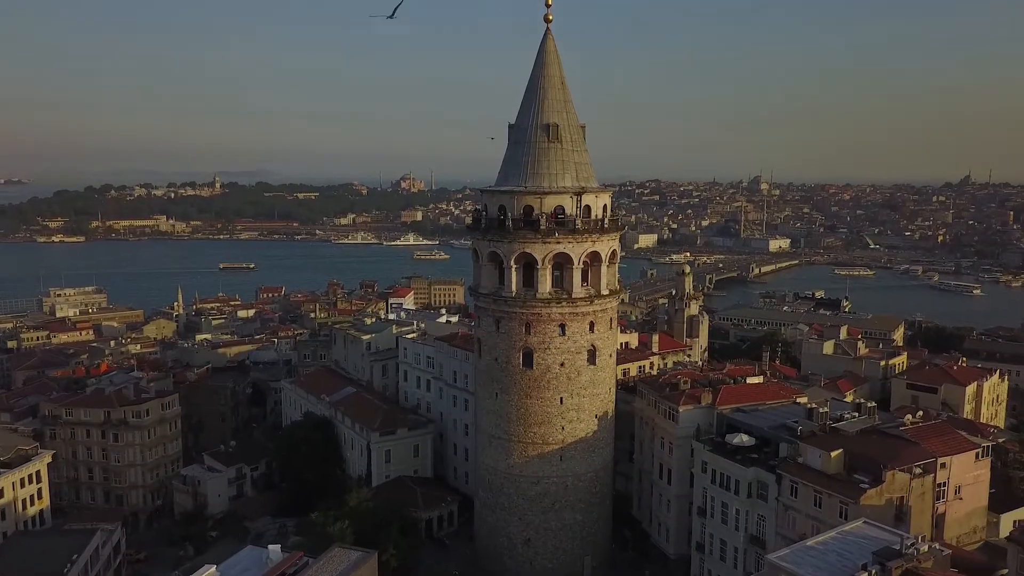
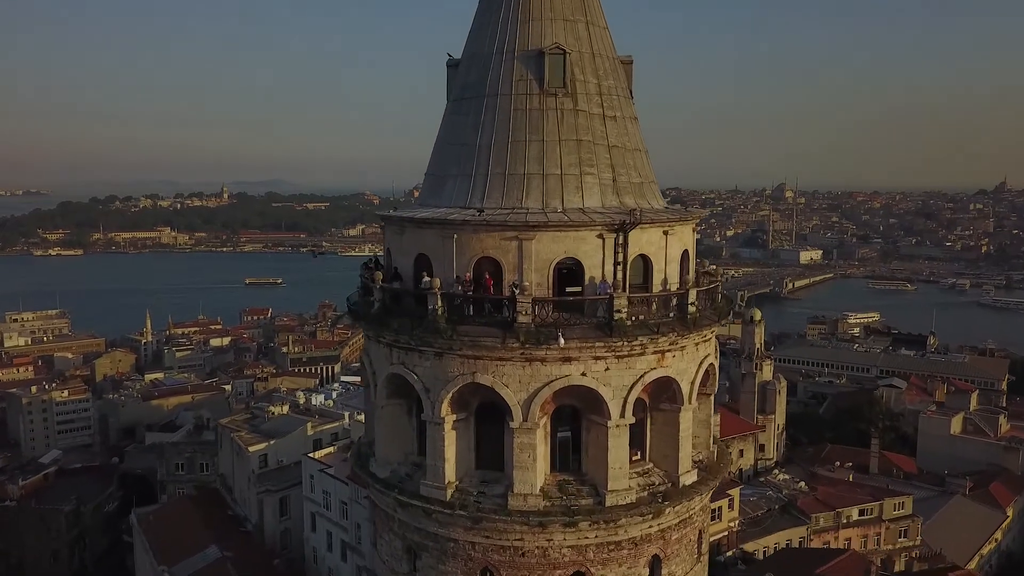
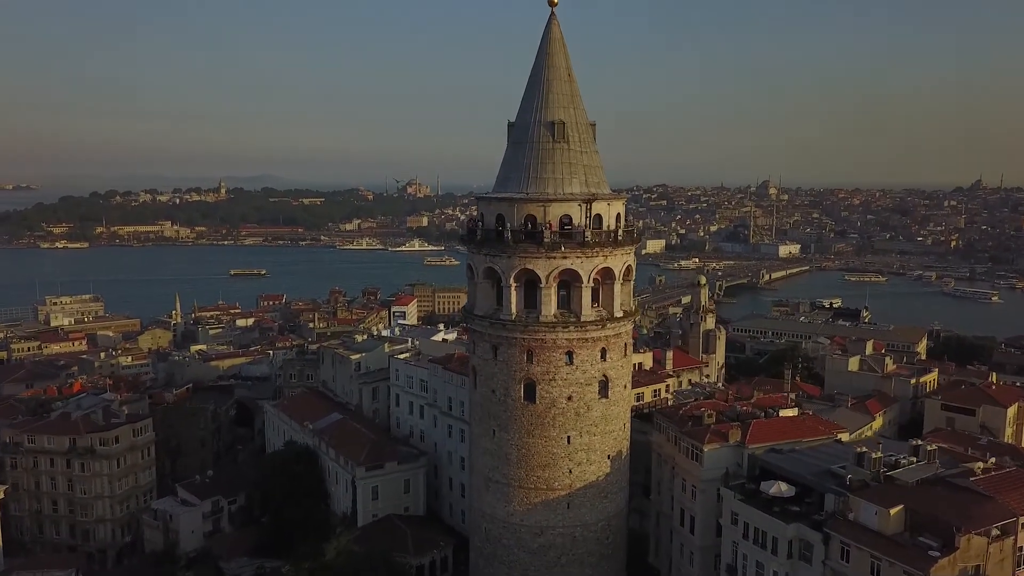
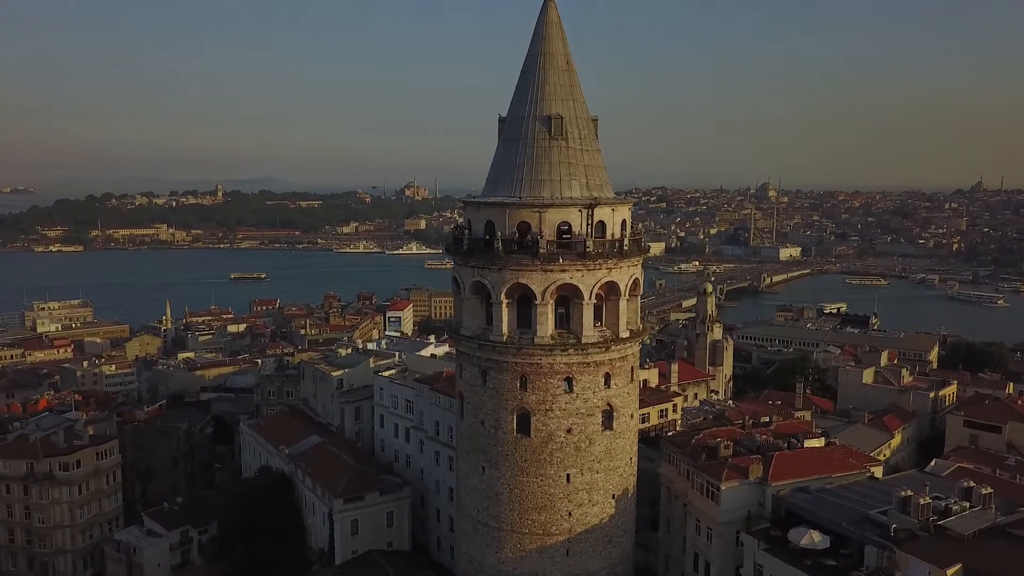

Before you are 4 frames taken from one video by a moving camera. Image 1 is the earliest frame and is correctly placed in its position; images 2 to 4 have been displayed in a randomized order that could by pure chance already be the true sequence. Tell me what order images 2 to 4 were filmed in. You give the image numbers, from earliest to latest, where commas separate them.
3, 4, 2
